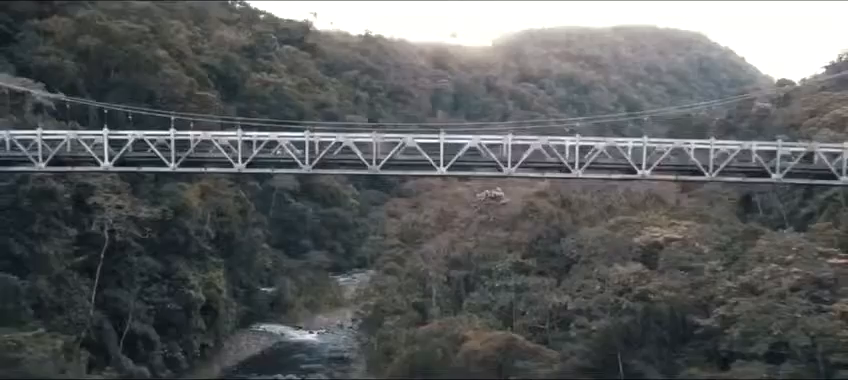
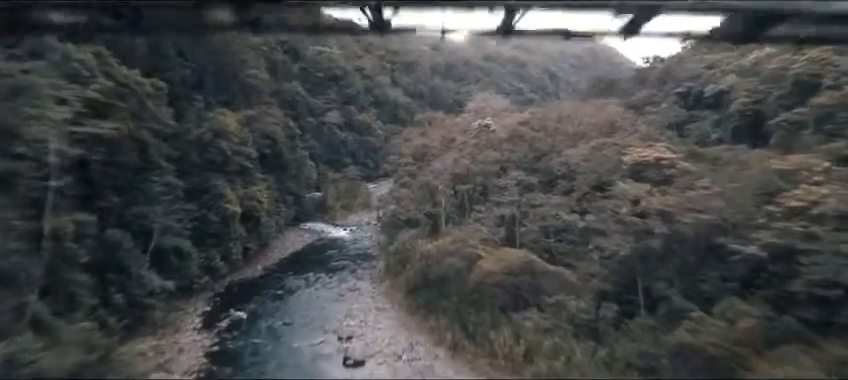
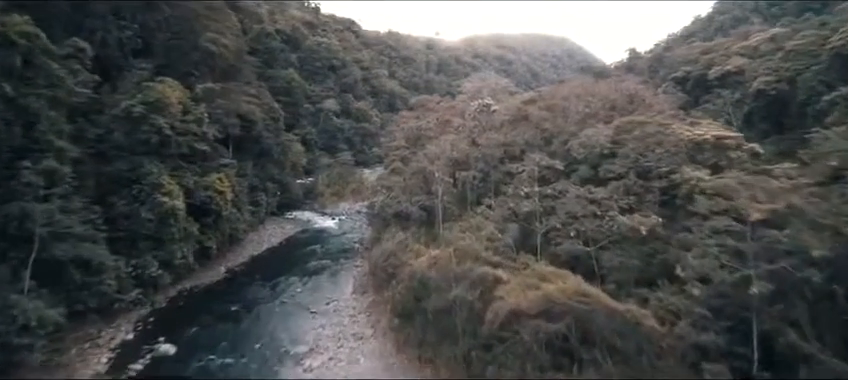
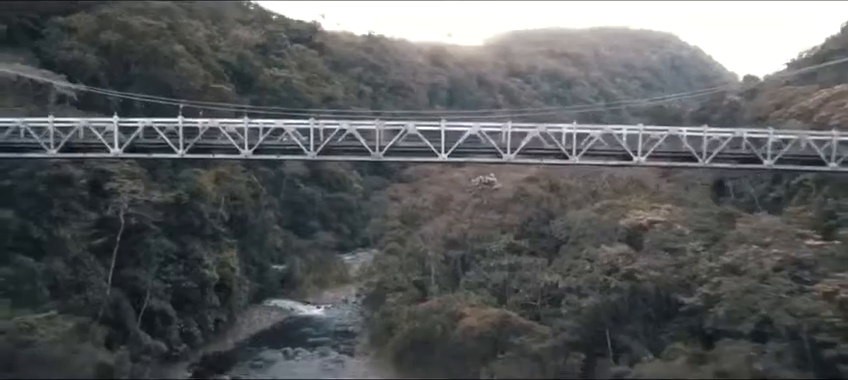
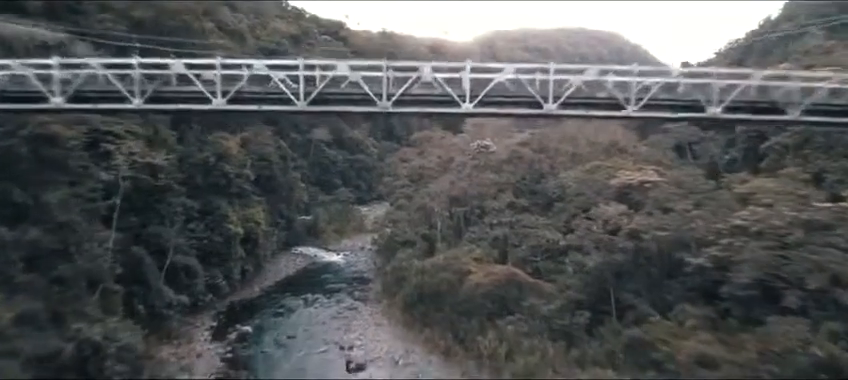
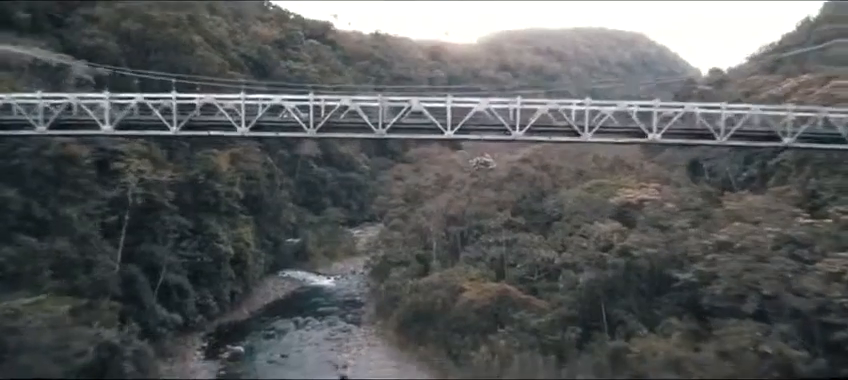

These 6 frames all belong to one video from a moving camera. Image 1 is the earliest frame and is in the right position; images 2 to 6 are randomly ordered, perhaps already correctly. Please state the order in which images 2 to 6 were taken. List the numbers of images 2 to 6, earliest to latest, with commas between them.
4, 6, 5, 2, 3
